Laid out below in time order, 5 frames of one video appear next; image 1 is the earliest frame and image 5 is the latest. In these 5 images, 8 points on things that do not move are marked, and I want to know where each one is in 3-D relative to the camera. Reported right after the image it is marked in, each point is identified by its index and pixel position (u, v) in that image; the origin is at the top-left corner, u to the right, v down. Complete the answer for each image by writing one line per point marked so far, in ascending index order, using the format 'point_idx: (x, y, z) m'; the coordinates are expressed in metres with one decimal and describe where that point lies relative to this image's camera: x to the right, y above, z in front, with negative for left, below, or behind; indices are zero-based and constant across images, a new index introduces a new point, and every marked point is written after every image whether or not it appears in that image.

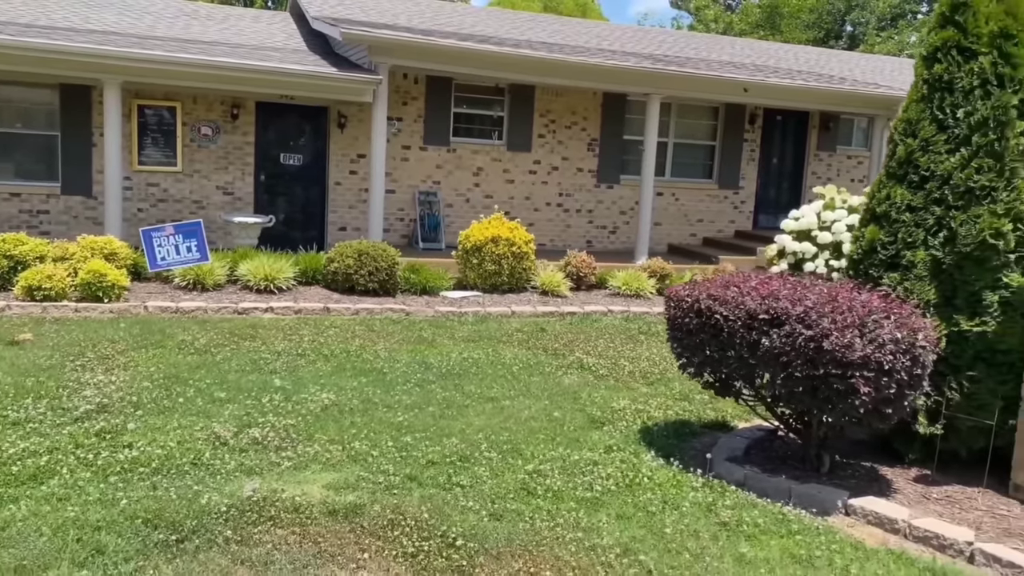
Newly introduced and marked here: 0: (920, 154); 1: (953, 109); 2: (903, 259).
0: (+2.5, +0.8, +5.2) m
1: (+2.7, +1.1, +5.1) m
2: (+2.4, +0.2, +5.2) m
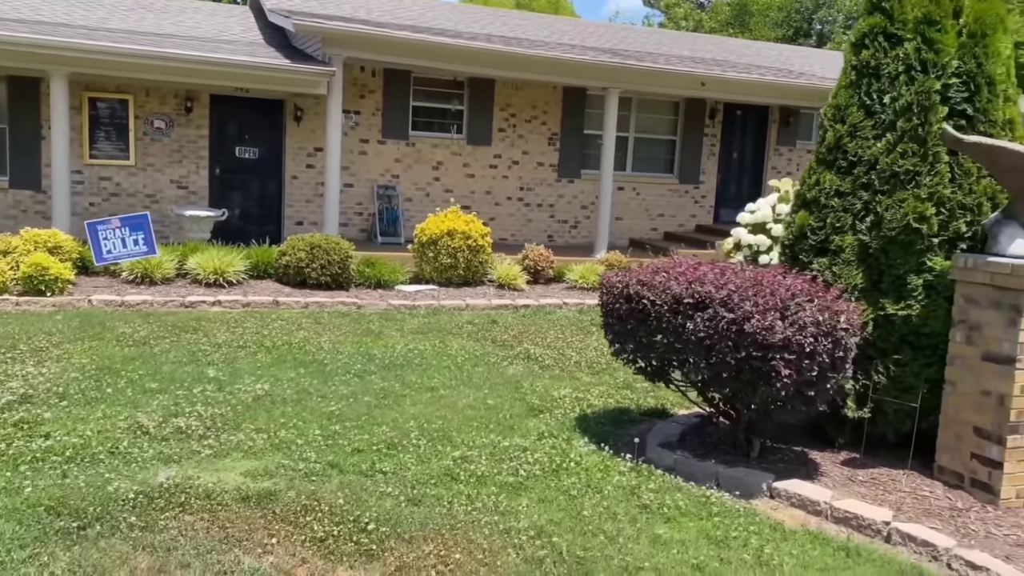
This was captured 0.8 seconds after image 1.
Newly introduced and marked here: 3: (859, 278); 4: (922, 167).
0: (+2.1, +0.9, +5.2) m
1: (+2.3, +1.2, +5.1) m
2: (+2.0, +0.3, +5.3) m
3: (+2.1, +0.1, +5.1) m
4: (+2.4, +0.7, +5.0) m
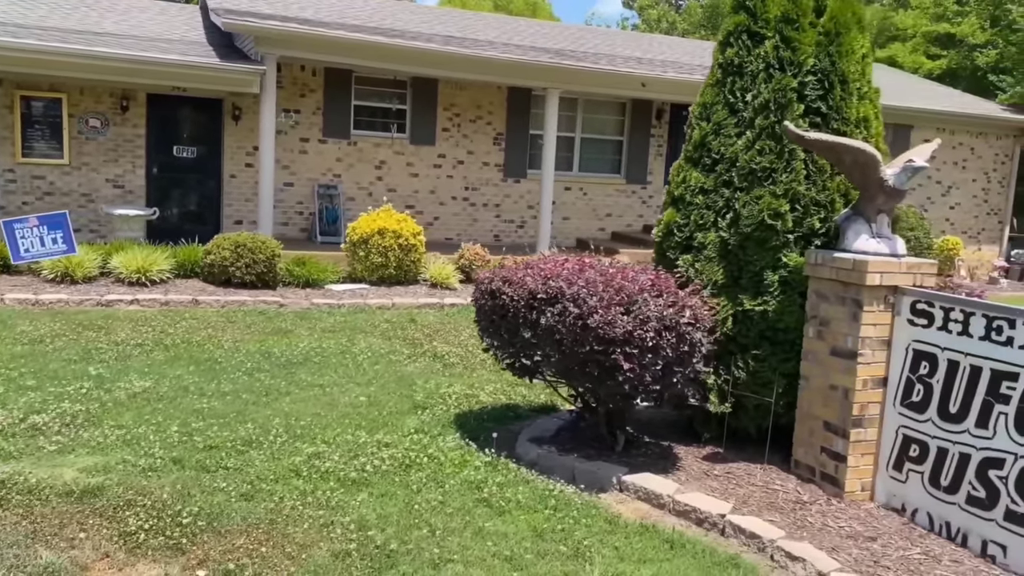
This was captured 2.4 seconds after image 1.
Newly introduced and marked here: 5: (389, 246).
0: (+1.3, +0.9, +5.3) m
1: (+1.4, +1.2, +5.2) m
2: (+1.2, +0.3, +5.3) m
3: (+1.3, +0.1, +5.2) m
4: (+1.6, +0.7, +5.0) m
5: (-1.6, +0.6, +11.2) m
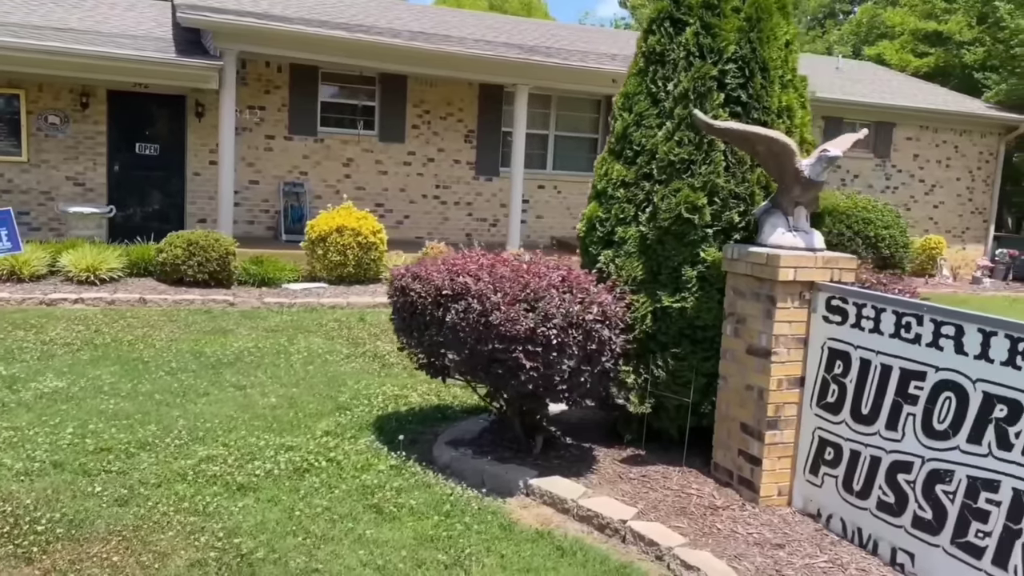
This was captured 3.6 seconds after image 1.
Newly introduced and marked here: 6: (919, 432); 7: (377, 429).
0: (+0.7, +1.0, +5.1) m
1: (+0.9, +1.2, +5.0) m
2: (+0.6, +0.3, +5.1) m
3: (+0.8, +0.1, +5.0) m
4: (+1.1, +0.8, +4.8) m
5: (-2.2, +0.6, +11.0) m
6: (+1.8, -0.6, +3.8) m
7: (-0.9, -0.9, +5.4) m
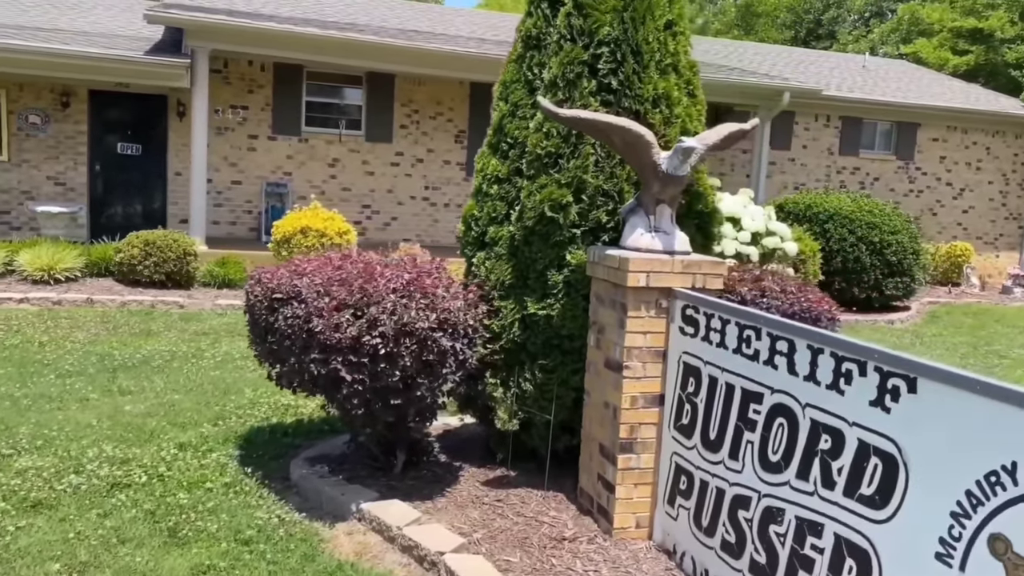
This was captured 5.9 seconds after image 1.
0: (0.0, +0.9, +4.7) m
1: (+0.1, +1.2, +4.6) m
2: (-0.1, +0.3, +4.7) m
3: (0.0, +0.1, +4.6) m
4: (+0.3, +0.7, +4.4) m
5: (-2.6, +0.5, +10.8) m
6: (+0.9, -0.7, +3.3) m
7: (-1.6, -0.9, +5.1) m
